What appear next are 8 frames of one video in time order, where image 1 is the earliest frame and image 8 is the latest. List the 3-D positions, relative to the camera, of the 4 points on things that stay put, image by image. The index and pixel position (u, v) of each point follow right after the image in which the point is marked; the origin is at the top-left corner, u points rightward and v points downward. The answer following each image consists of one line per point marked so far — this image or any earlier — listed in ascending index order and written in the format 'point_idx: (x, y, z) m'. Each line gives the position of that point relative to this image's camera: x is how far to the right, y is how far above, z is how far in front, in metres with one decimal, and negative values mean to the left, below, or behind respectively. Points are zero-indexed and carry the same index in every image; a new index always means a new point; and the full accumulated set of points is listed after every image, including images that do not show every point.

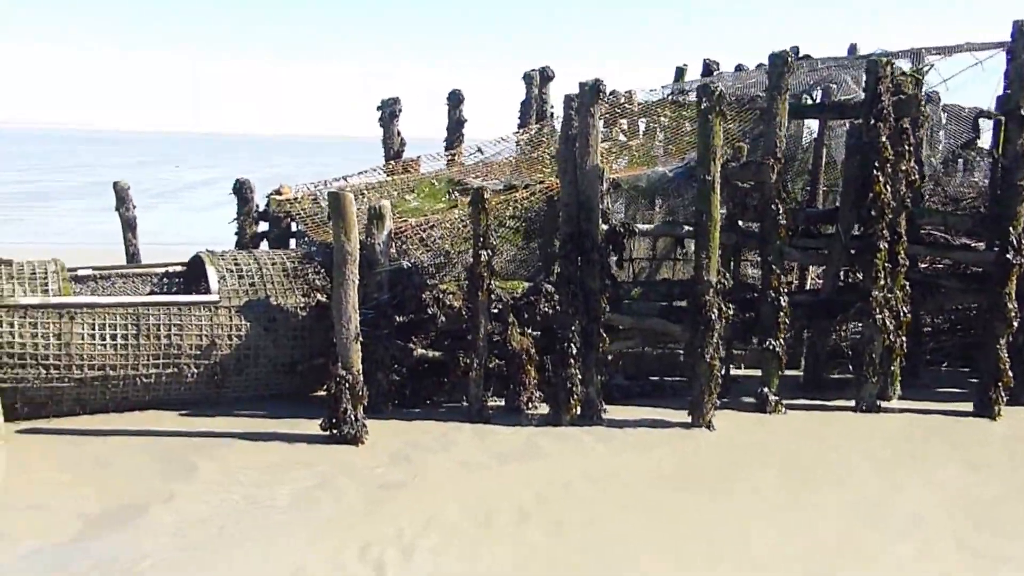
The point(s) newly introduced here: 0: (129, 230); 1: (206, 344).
0: (-5.9, +0.9, +15.7) m
1: (-3.2, -0.6, +10.5) m
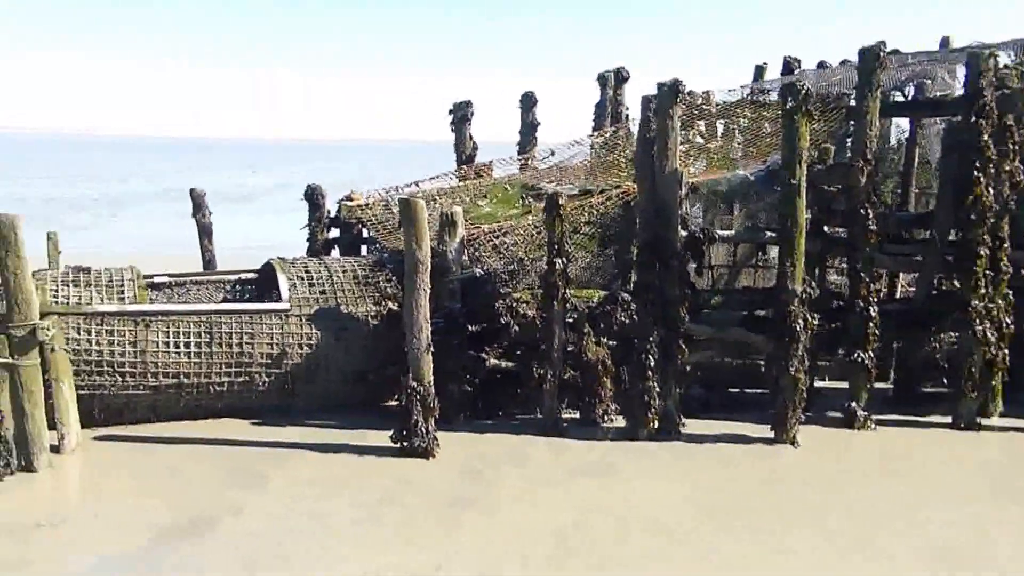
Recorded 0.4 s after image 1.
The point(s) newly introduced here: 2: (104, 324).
0: (-4.8, +0.8, +15.8) m
1: (-2.4, -0.7, +10.4) m
2: (-4.0, -0.4, +9.8) m
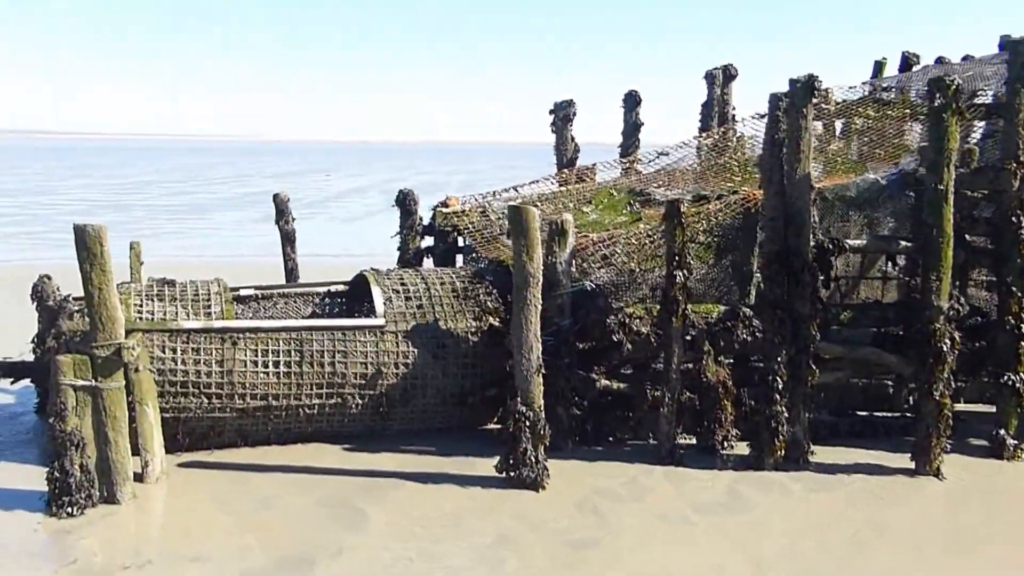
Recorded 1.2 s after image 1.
0: (-3.4, +0.7, +15.2) m
1: (-1.3, -0.8, +9.7) m
2: (-2.9, -0.5, +9.2) m
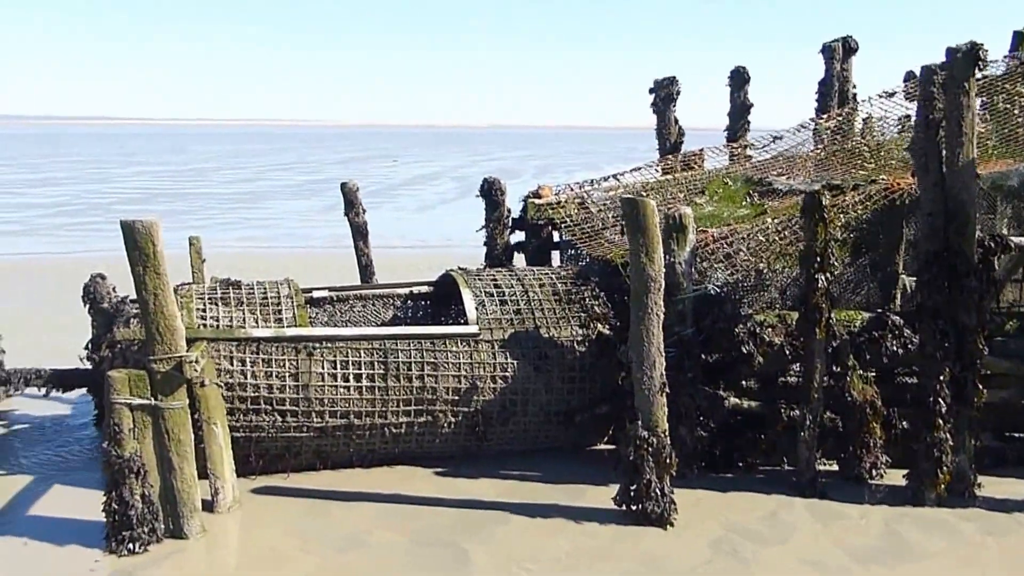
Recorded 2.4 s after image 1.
0: (-2.1, +0.7, +14.1) m
1: (-0.4, -0.8, +8.5) m
2: (-2.0, -0.5, +8.1) m
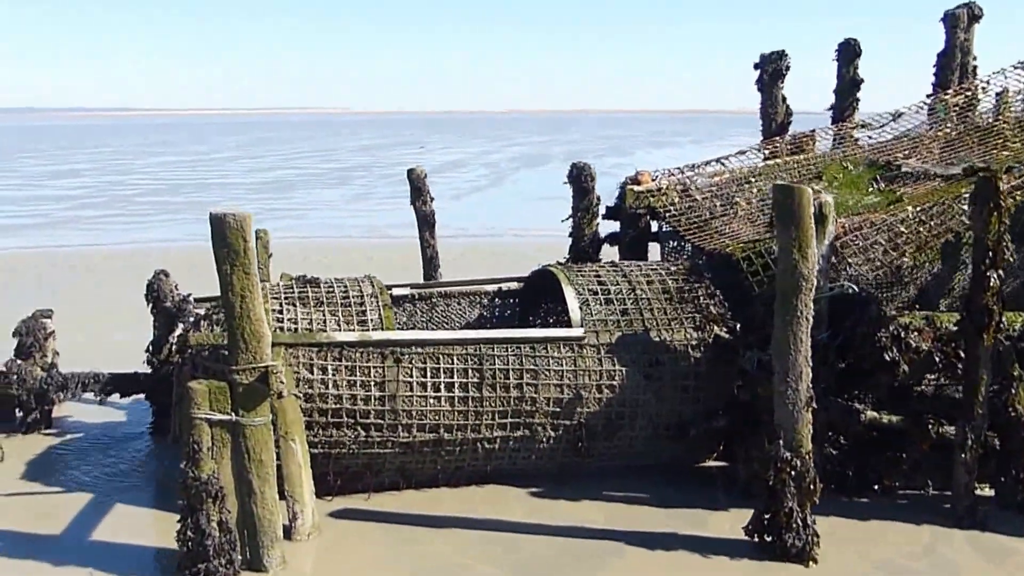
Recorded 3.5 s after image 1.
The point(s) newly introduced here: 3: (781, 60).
0: (-1.1, +0.8, +13.1) m
1: (+0.4, -0.8, +7.5) m
2: (-1.2, -0.5, +7.2) m
3: (+2.8, +2.4, +10.6) m
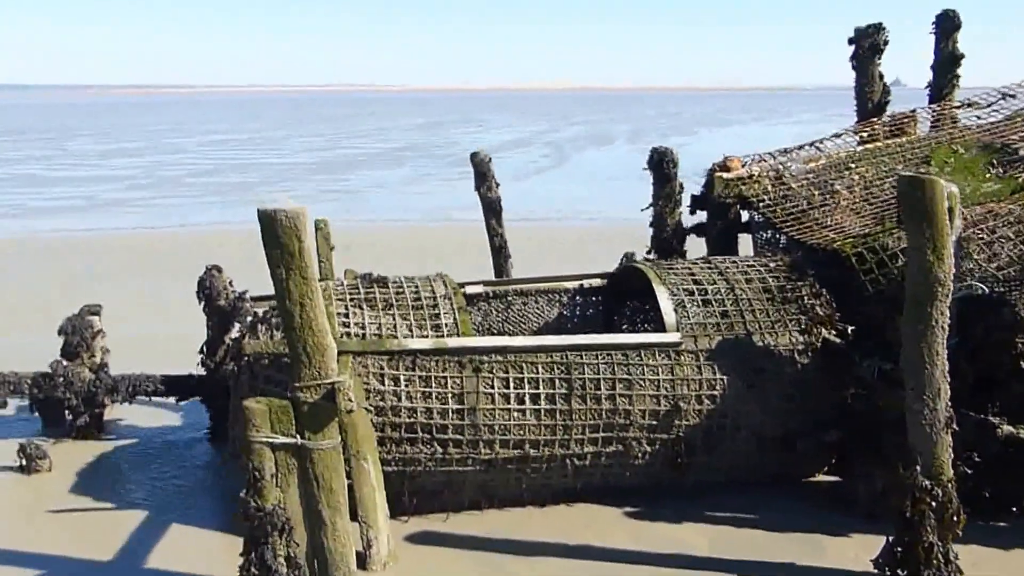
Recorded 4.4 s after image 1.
0: (-0.3, +0.9, +12.5) m
1: (+1.0, -0.8, +6.9) m
2: (-0.6, -0.5, +6.6) m
3: (+3.5, +2.4, +9.7) m
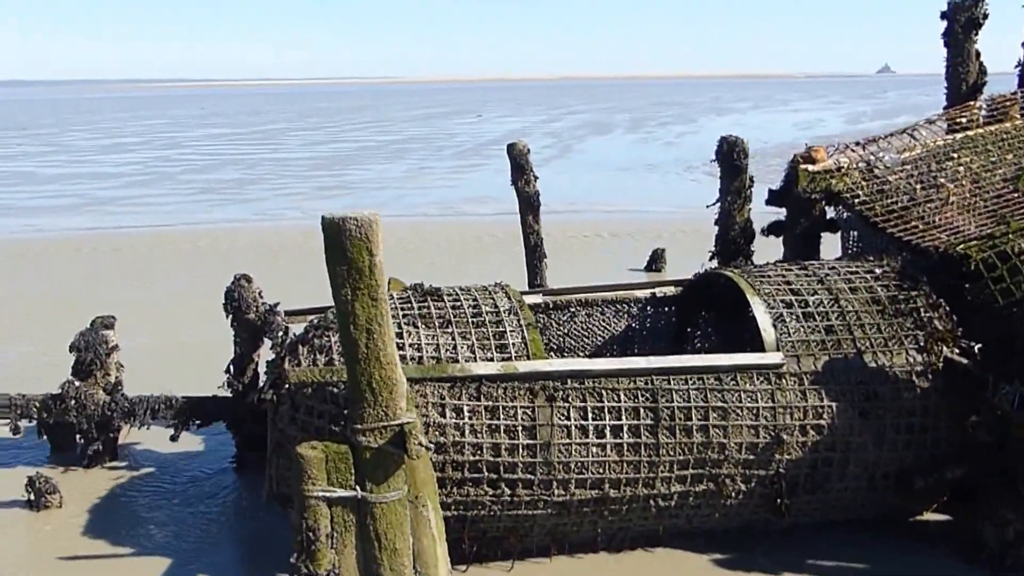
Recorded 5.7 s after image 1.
0: (+0.2, +0.9, +11.5) m
1: (+1.5, -0.9, +5.9) m
2: (-0.2, -0.6, +5.7) m
3: (+3.9, +2.4, +8.7) m
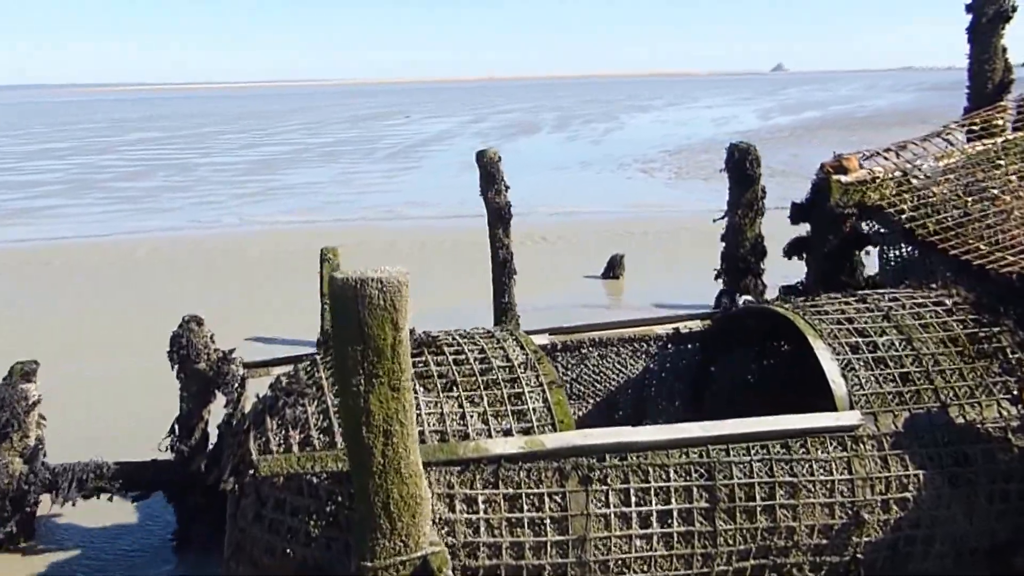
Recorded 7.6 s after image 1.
0: (-0.1, +0.6, +10.3) m
1: (+1.6, -1.1, +4.8) m
2: (-0.1, -0.8, +4.4) m
3: (+3.8, +2.2, +7.8) m
